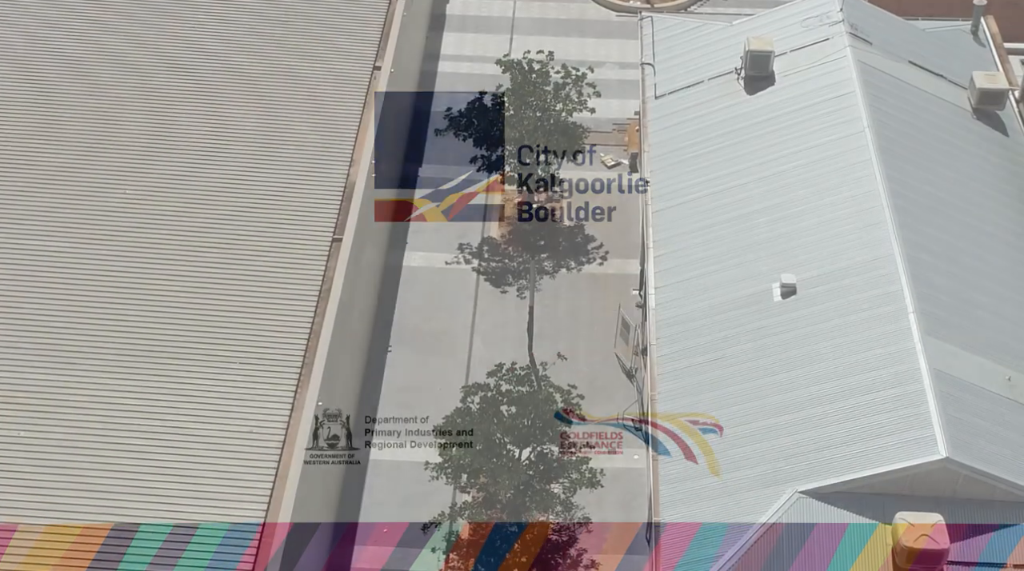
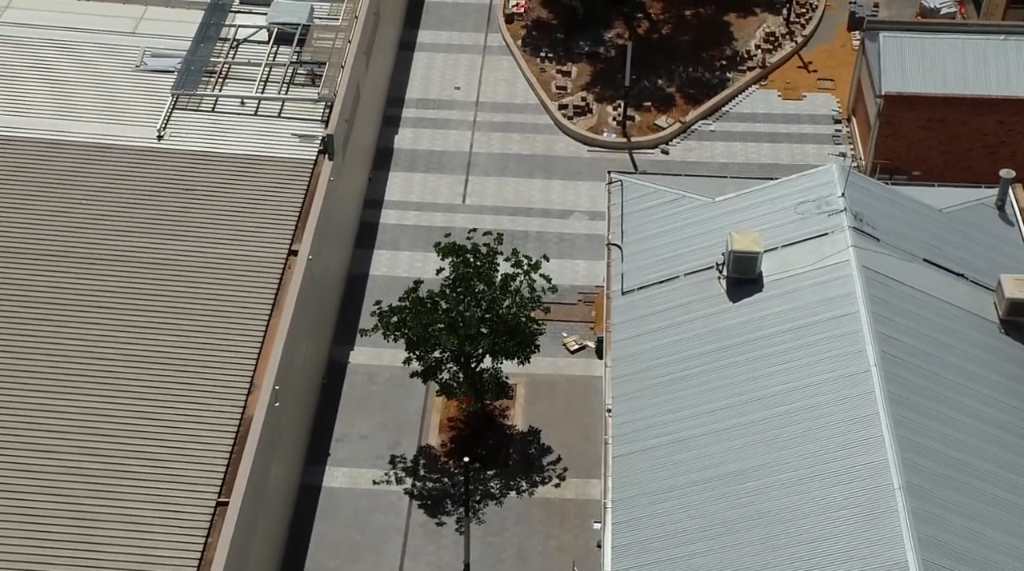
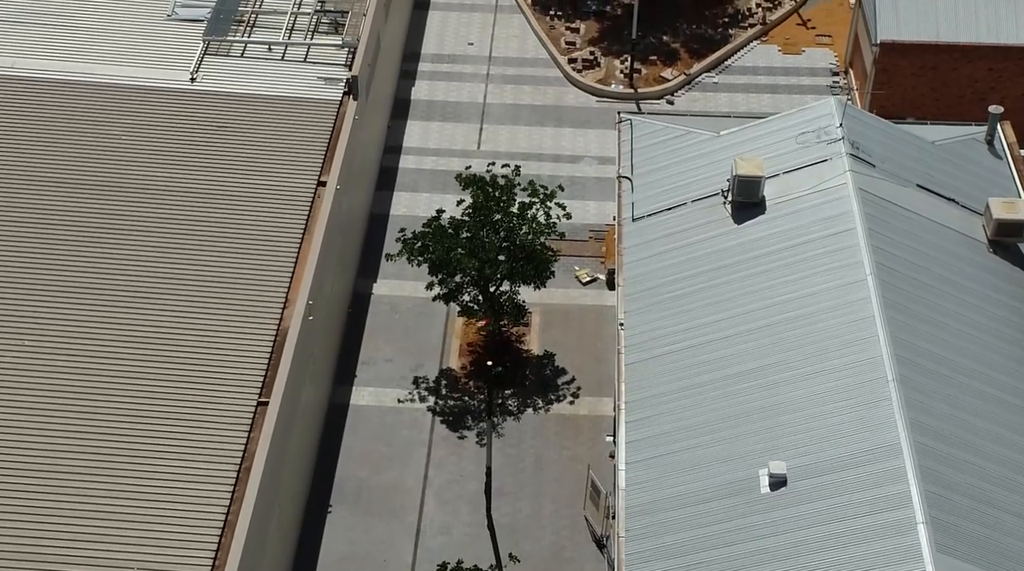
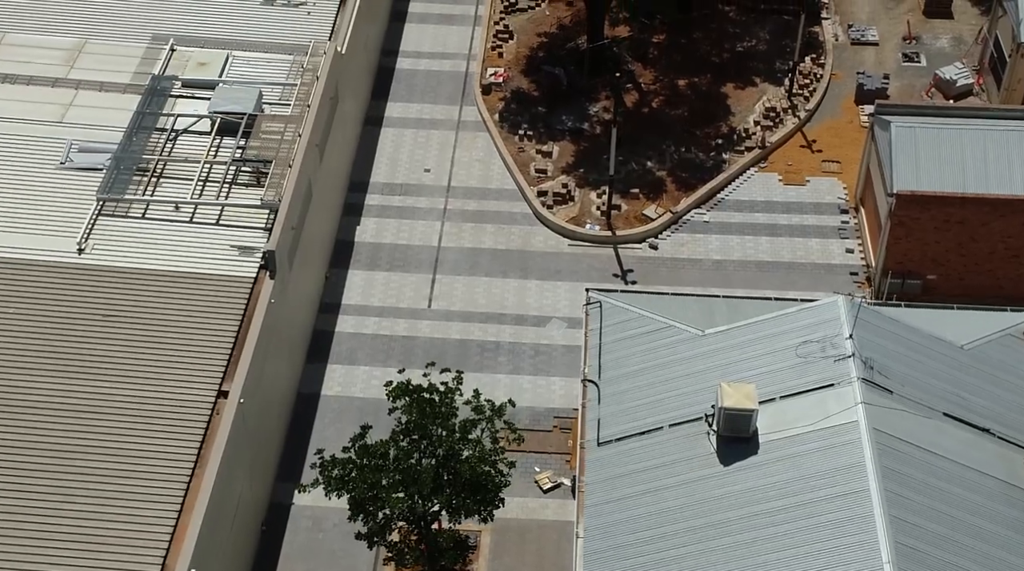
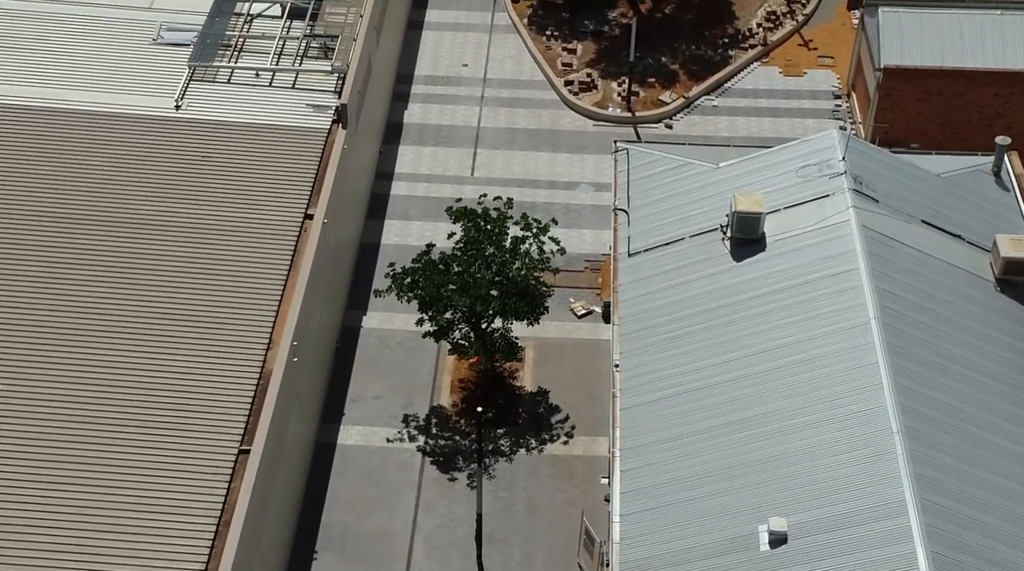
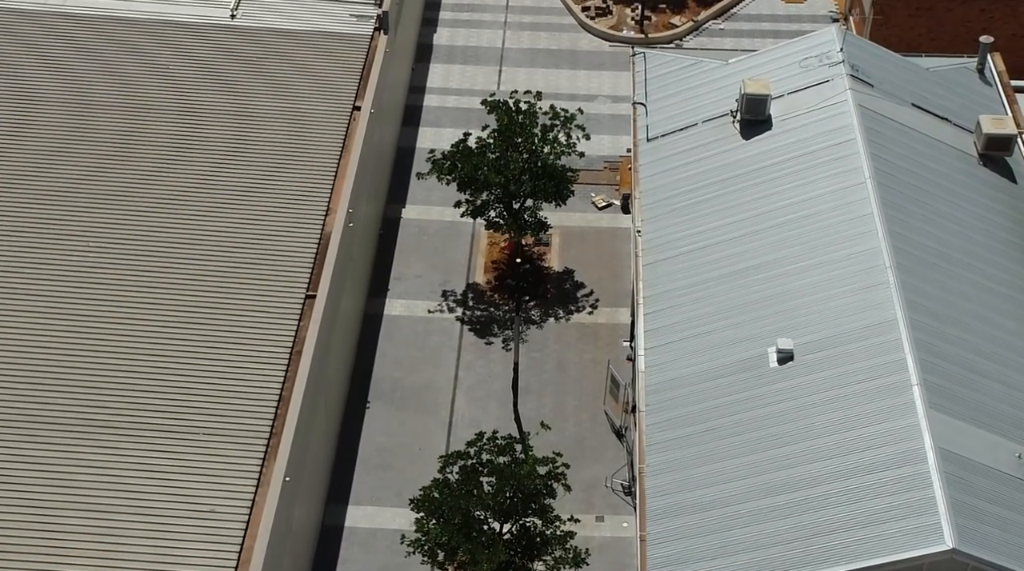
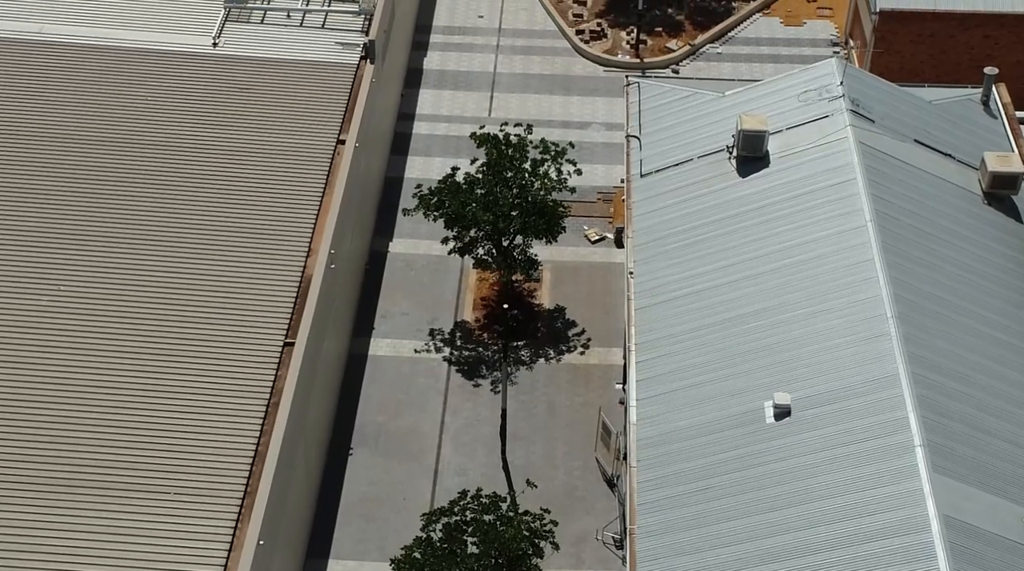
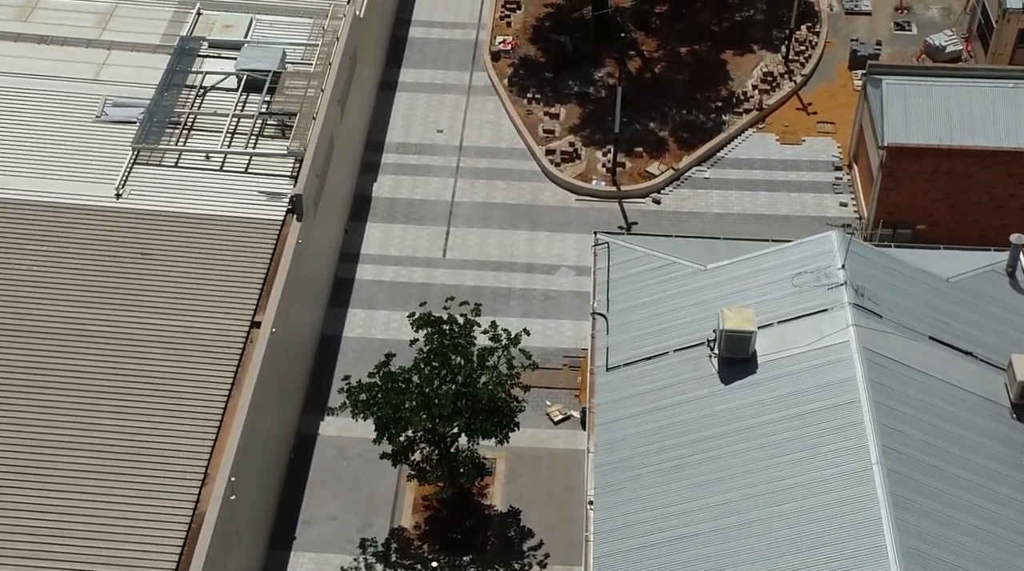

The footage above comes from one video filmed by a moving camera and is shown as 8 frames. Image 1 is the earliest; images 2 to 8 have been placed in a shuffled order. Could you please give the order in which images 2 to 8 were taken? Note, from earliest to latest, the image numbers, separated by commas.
6, 7, 3, 5, 2, 8, 4
